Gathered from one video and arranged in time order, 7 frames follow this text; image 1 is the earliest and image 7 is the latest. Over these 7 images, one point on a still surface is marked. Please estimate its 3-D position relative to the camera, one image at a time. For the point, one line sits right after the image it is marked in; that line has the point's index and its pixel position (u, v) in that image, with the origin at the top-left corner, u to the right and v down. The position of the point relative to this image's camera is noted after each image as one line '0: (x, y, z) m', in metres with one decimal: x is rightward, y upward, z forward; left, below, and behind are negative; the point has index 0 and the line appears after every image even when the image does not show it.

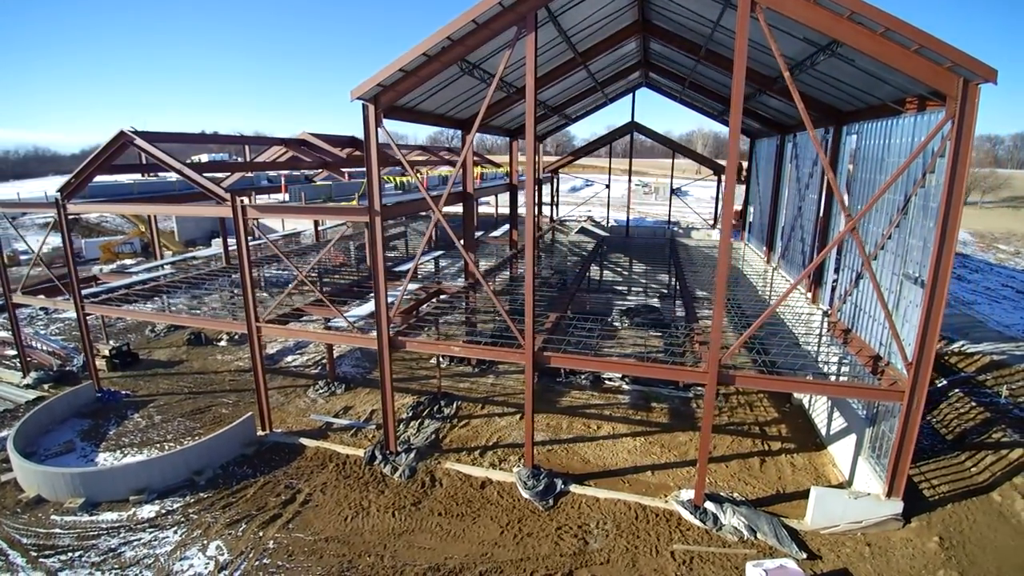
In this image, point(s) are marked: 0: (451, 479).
0: (-0.9, -2.9, +7.7) m
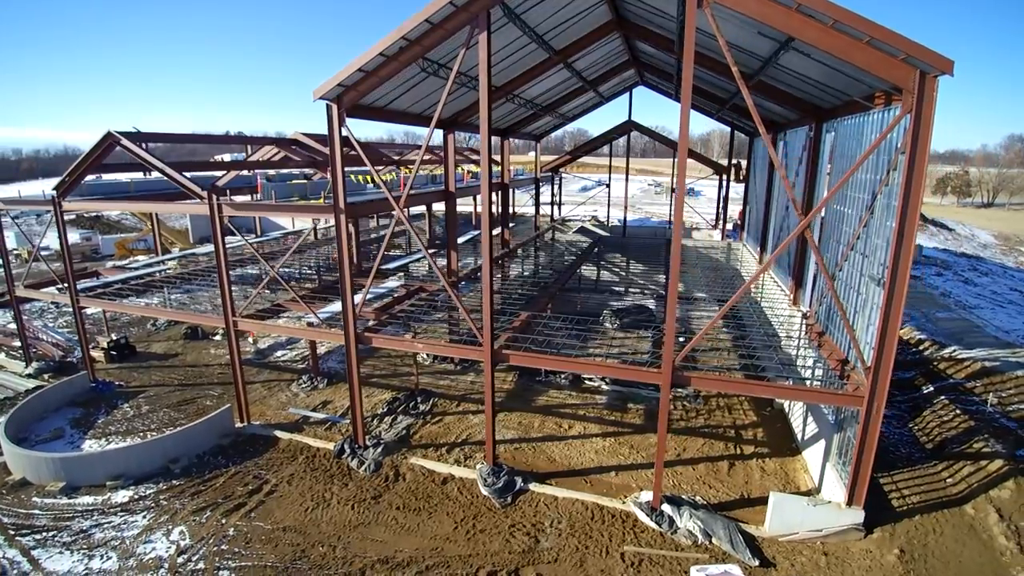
0: (-1.5, -2.8, +7.9) m
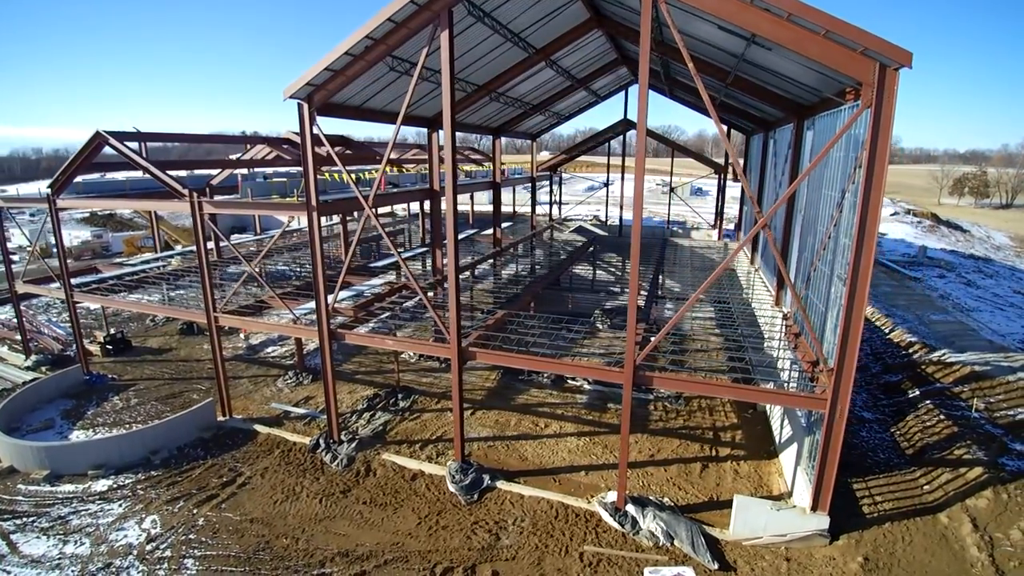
0: (-2.0, -2.8, +7.9) m
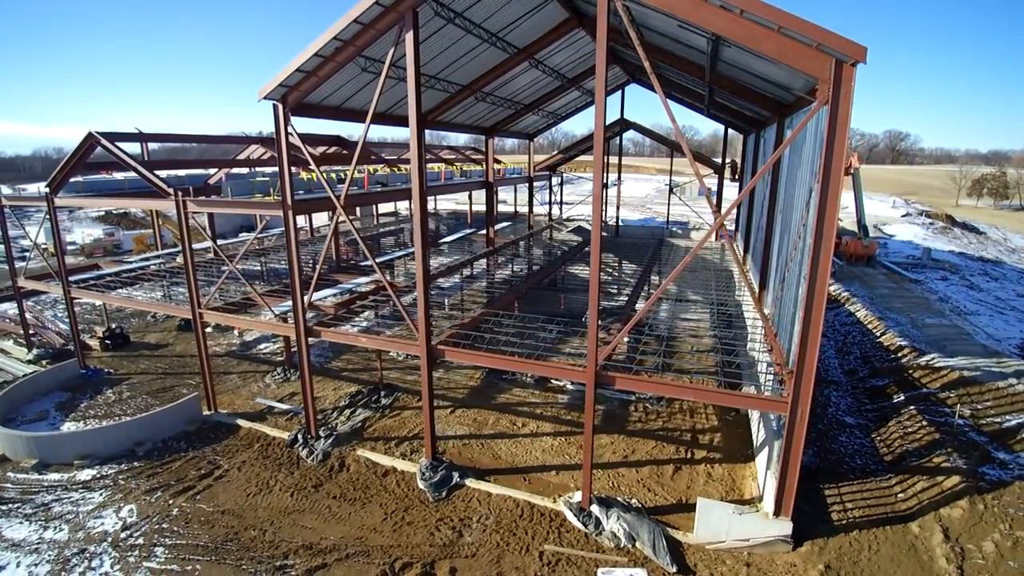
0: (-2.4, -2.8, +8.1) m
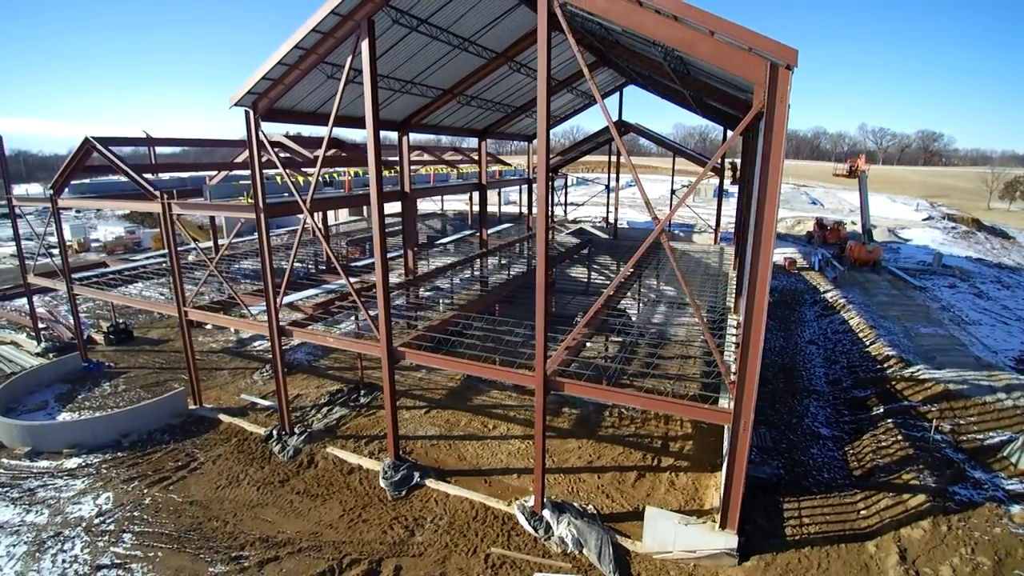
0: (-3.0, -2.8, +8.3) m
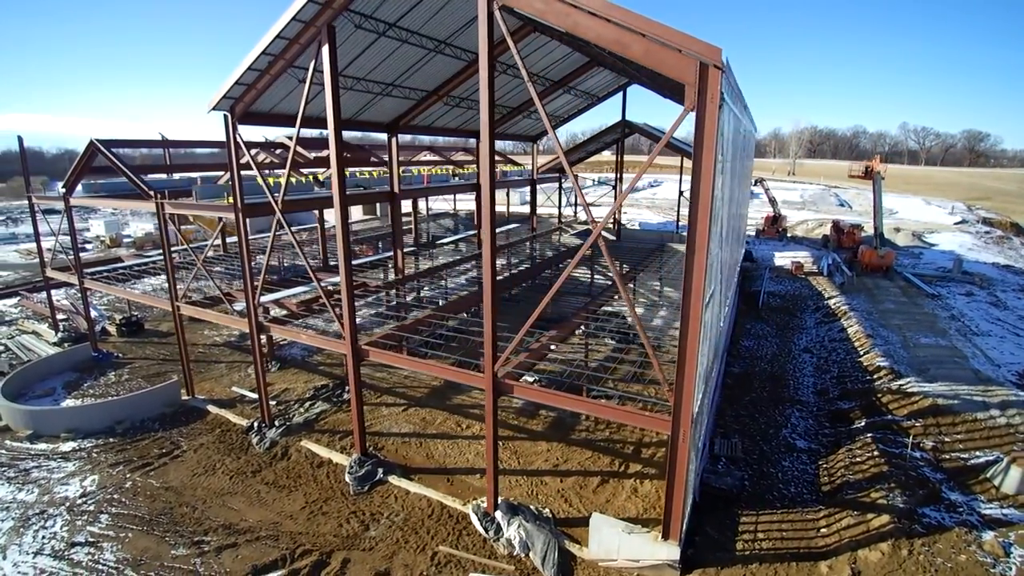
0: (-3.5, -2.7, +8.5) m
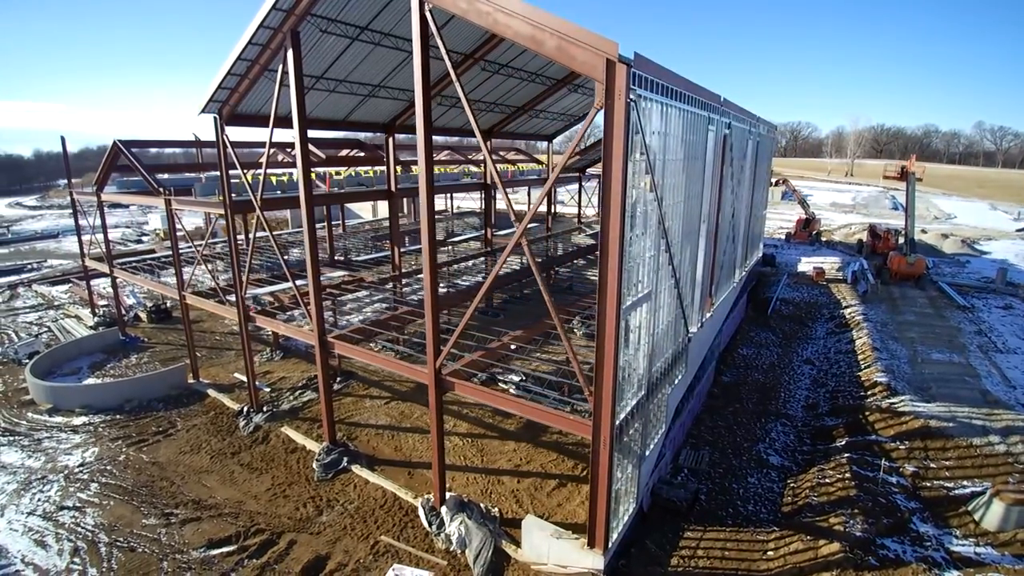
0: (-4.0, -2.6, +8.9) m
